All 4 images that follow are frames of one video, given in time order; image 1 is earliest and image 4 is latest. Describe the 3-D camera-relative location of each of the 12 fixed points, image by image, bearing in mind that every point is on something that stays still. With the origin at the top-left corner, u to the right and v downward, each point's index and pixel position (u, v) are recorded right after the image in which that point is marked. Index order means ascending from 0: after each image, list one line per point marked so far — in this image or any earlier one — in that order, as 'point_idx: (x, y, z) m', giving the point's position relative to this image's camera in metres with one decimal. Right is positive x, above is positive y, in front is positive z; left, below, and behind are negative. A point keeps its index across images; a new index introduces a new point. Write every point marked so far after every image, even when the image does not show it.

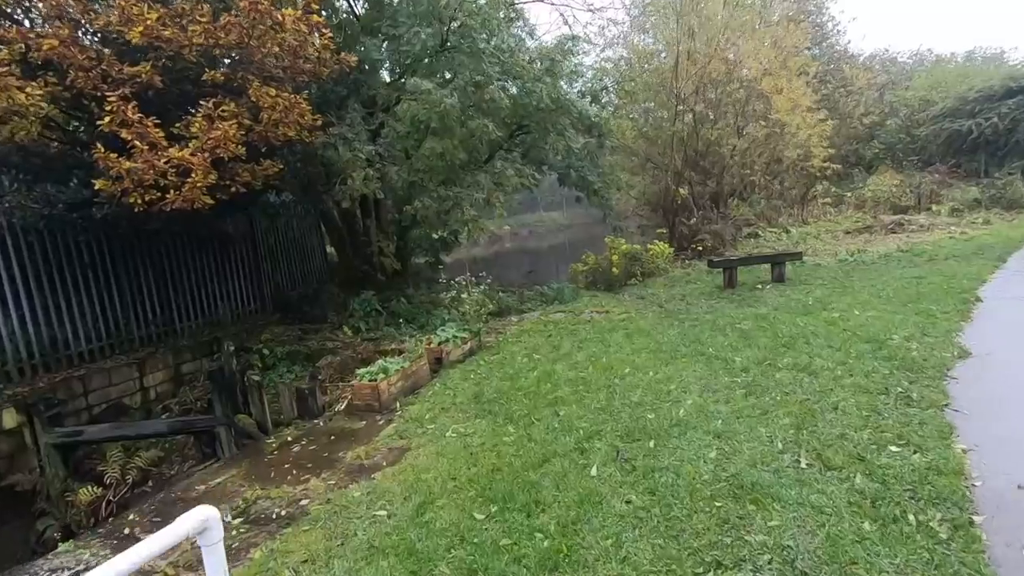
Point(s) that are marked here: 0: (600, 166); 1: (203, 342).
0: (+1.8, +2.4, +10.9) m
1: (-4.2, -0.8, +7.3) m
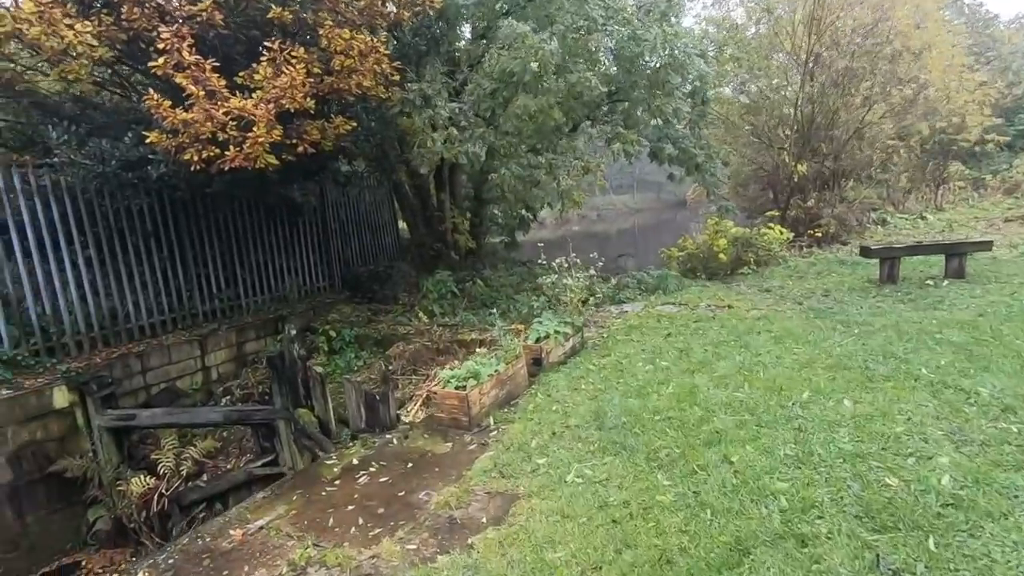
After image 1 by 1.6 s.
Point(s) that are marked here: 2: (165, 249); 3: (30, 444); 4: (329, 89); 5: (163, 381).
0: (+3.4, +2.6, +9.6) m
1: (-3.1, -0.4, +6.7) m
2: (-3.8, +0.4, +5.9) m
3: (-4.0, -1.3, +4.5) m
4: (-1.7, +1.9, +5.1) m
5: (-3.6, -1.0, +5.6) m
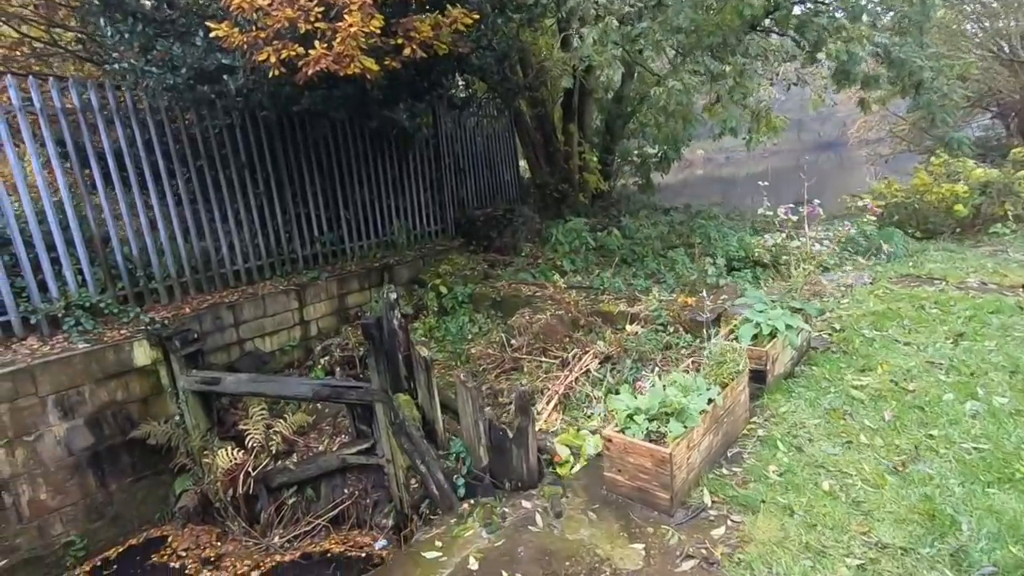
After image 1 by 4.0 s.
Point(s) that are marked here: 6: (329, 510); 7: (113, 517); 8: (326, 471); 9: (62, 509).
0: (+5.5, +3.2, +7.1) m
1: (-1.5, +0.2, +5.8) m
2: (-2.4, +1.0, +5.1) m
3: (-2.9, -0.9, +3.9) m
4: (-0.5, +2.2, +3.7) m
5: (-2.3, -0.4, +4.9) m
6: (-1.4, -1.7, +4.0) m
7: (-2.9, -1.7, +3.9) m
8: (-1.4, -1.3, +3.9) m
9: (-3.1, -1.5, +3.7) m
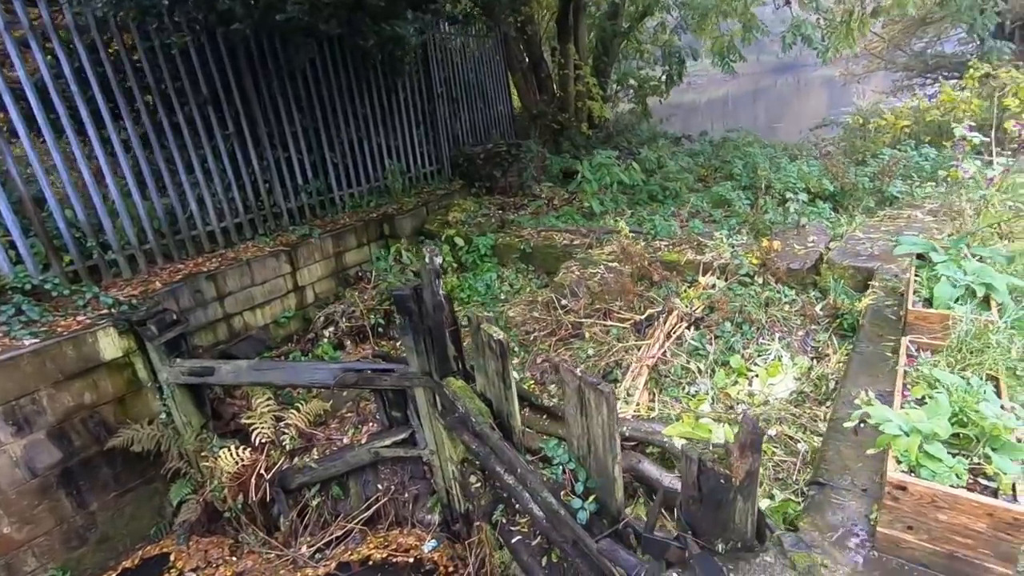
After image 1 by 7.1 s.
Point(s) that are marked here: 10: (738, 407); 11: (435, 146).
0: (+5.4, +4.1, +6.4) m
1: (-1.3, +0.6, +5.0) m
2: (-2.2, +1.3, +4.2) m
3: (-2.5, -0.7, +3.1) m
4: (-0.2, +2.4, +2.7) m
5: (-2.0, -0.2, +4.1) m
6: (-1.0, -1.4, +3.4) m
7: (-2.5, -1.5, +3.3) m
8: (-1.0, -1.1, +3.3) m
9: (-2.7, -1.4, +3.0) m
10: (+1.0, -0.6, +2.5) m
11: (-0.9, +1.7, +6.2) m
